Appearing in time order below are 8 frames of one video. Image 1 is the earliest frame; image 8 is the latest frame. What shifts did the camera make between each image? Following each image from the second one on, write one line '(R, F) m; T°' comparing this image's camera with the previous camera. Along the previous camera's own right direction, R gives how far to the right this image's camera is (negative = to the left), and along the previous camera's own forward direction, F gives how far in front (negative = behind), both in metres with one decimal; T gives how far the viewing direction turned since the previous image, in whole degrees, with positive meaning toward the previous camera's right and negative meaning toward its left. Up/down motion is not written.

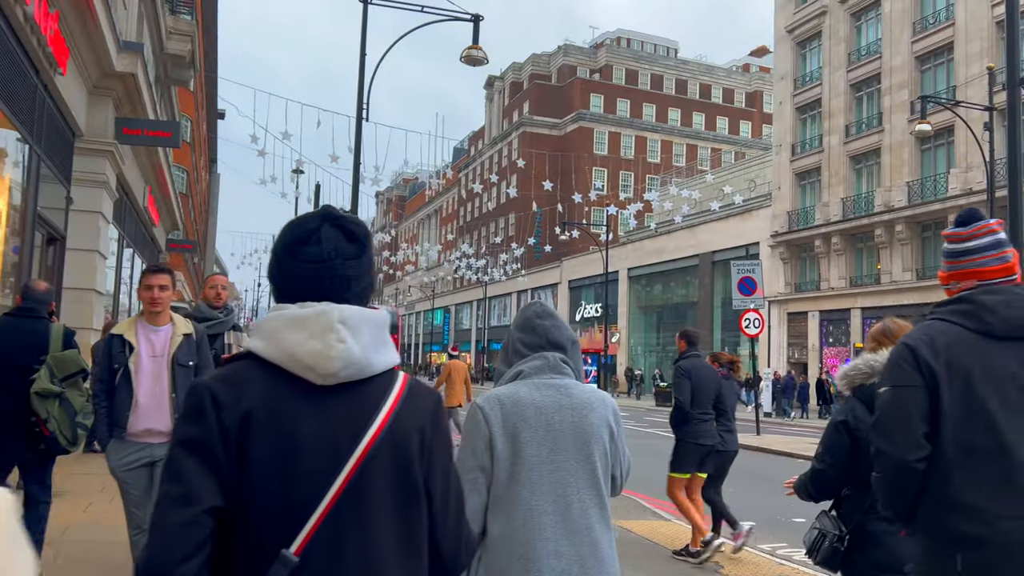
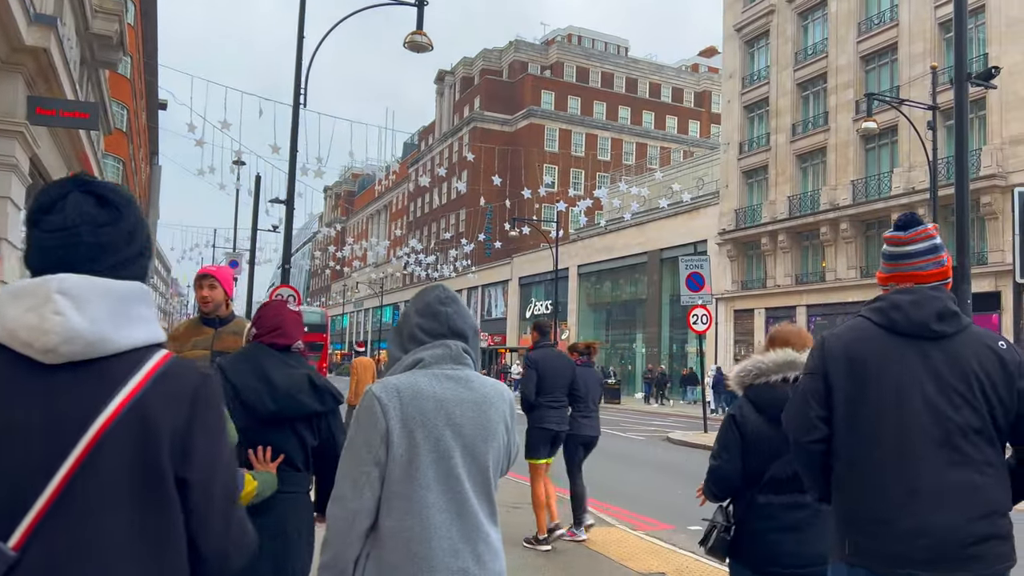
(+0.1, +0.5) m; +3°
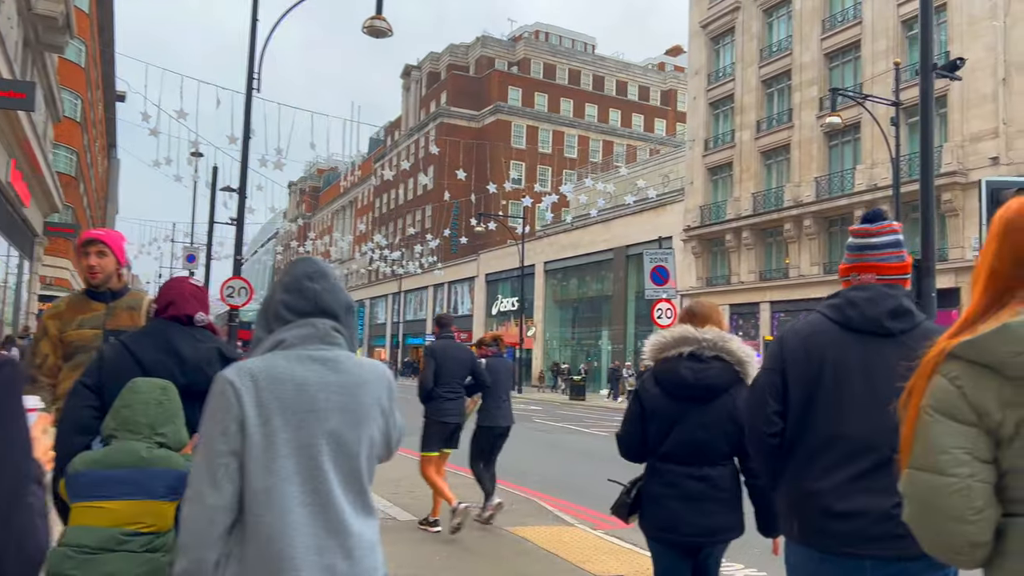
(+0.1, +0.4) m; +2°
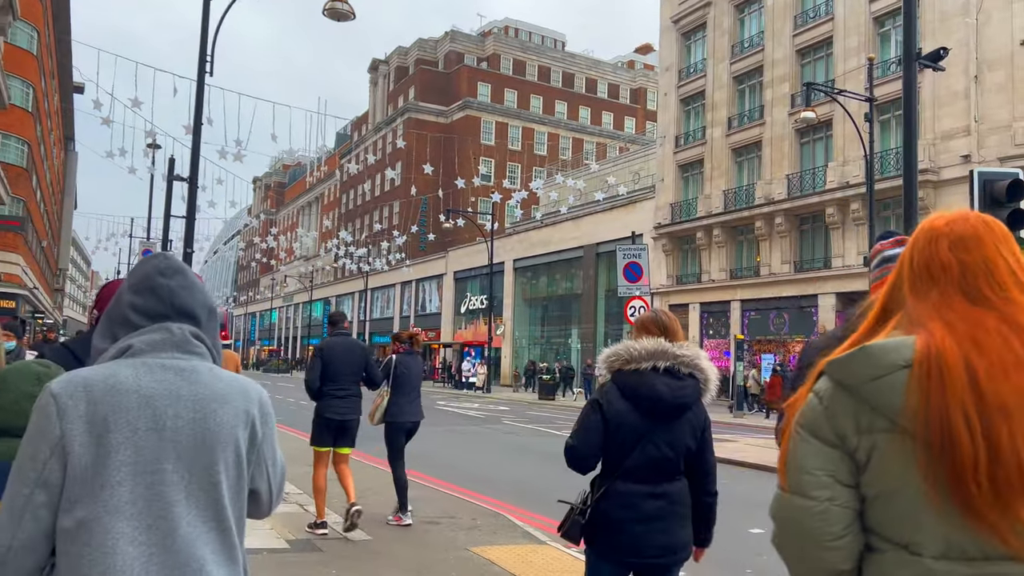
(0.0, +0.7) m; +2°
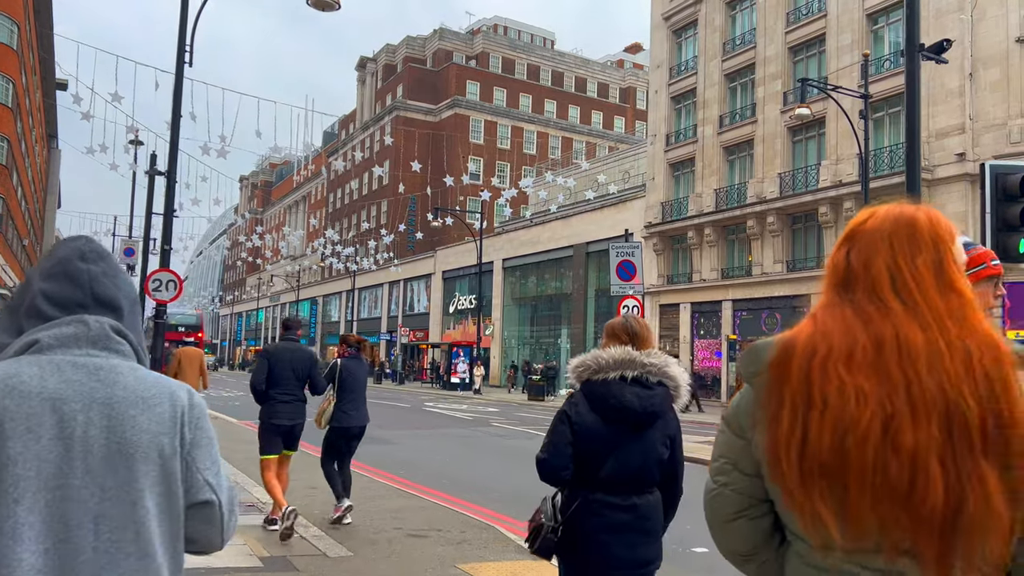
(0.0, +0.4) m; +1°
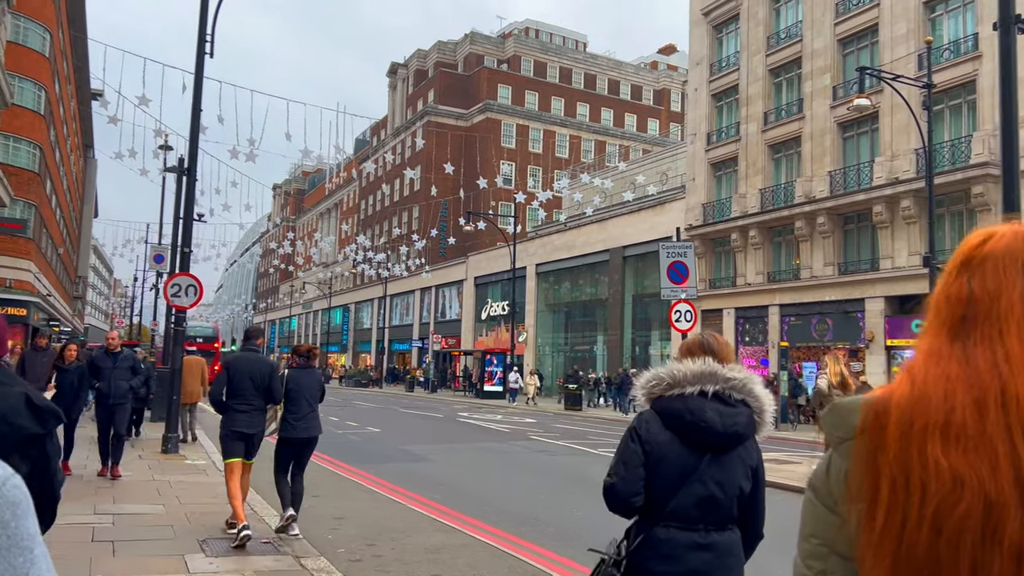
(-0.2, +1.1) m; -2°
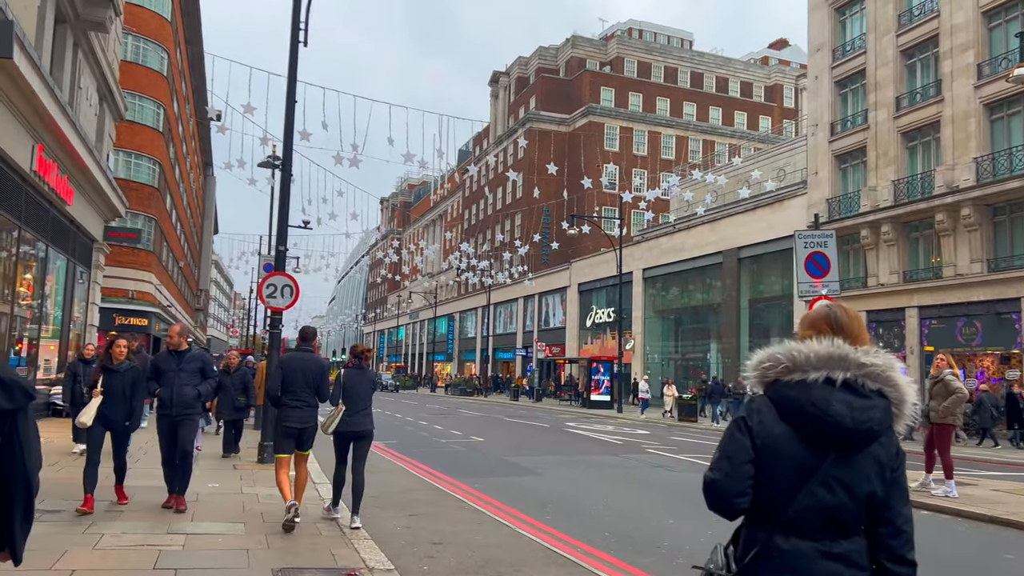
(-0.2, +1.2) m; -7°
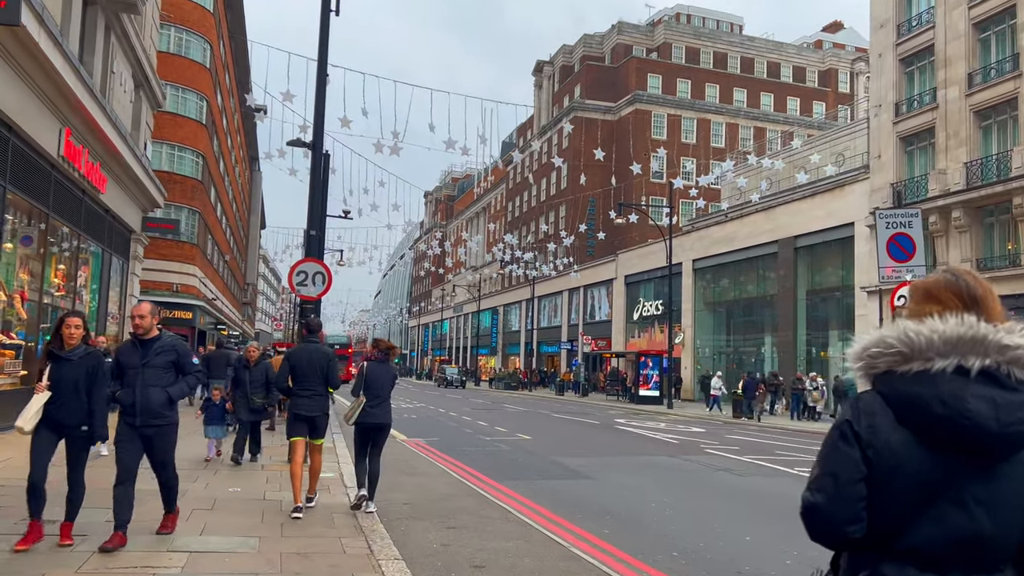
(-0.1, +1.0) m; -3°
